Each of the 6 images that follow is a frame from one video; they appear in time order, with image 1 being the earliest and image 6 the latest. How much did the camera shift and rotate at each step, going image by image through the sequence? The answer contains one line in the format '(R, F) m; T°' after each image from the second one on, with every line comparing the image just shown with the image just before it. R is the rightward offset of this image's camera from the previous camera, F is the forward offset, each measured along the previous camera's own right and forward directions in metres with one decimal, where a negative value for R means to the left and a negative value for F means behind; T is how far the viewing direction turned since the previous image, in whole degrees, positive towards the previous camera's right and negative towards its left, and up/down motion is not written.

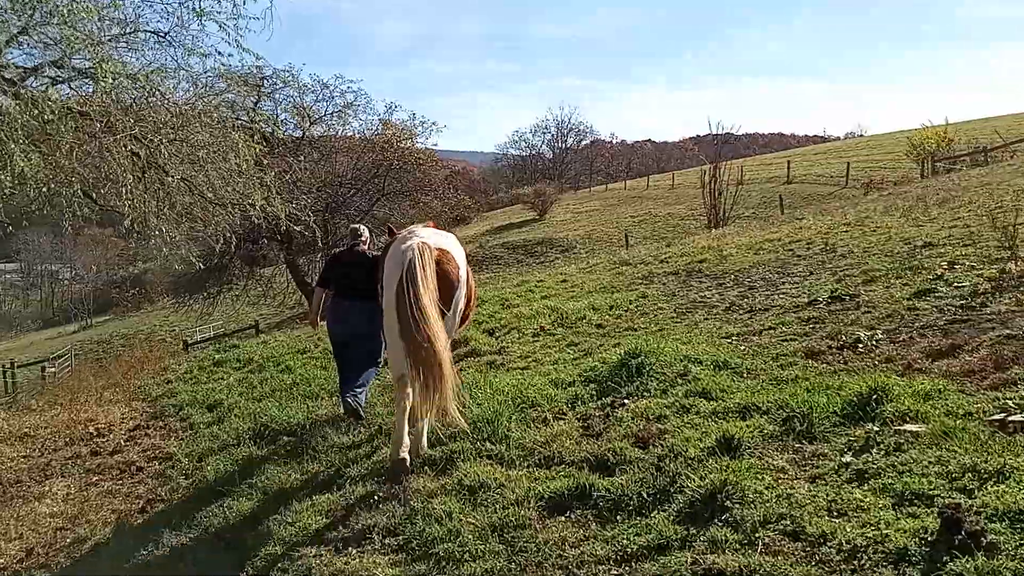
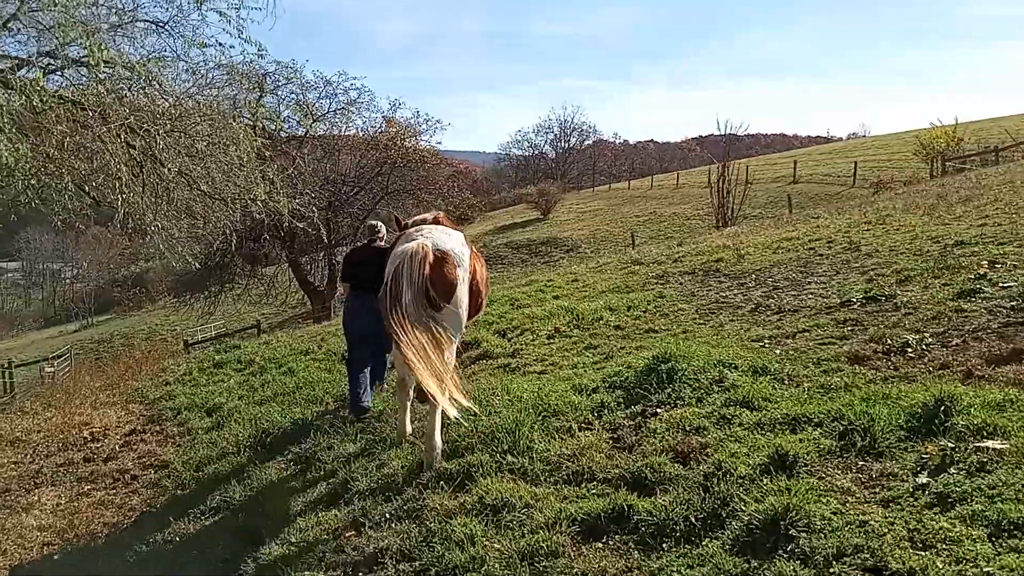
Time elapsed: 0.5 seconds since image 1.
(-0.1, +0.4) m; 0°
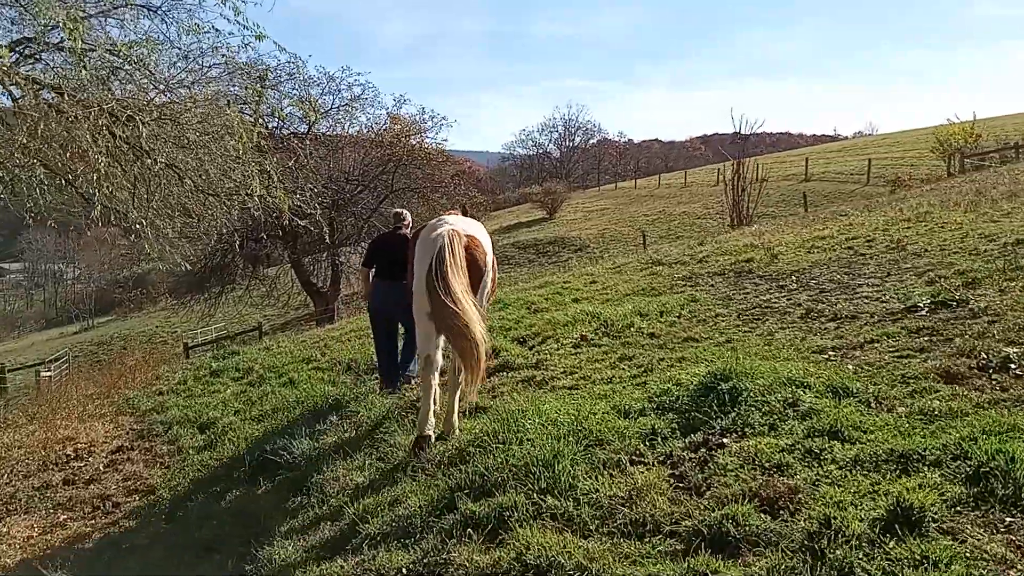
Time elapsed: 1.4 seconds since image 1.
(-0.2, +0.7) m; 0°
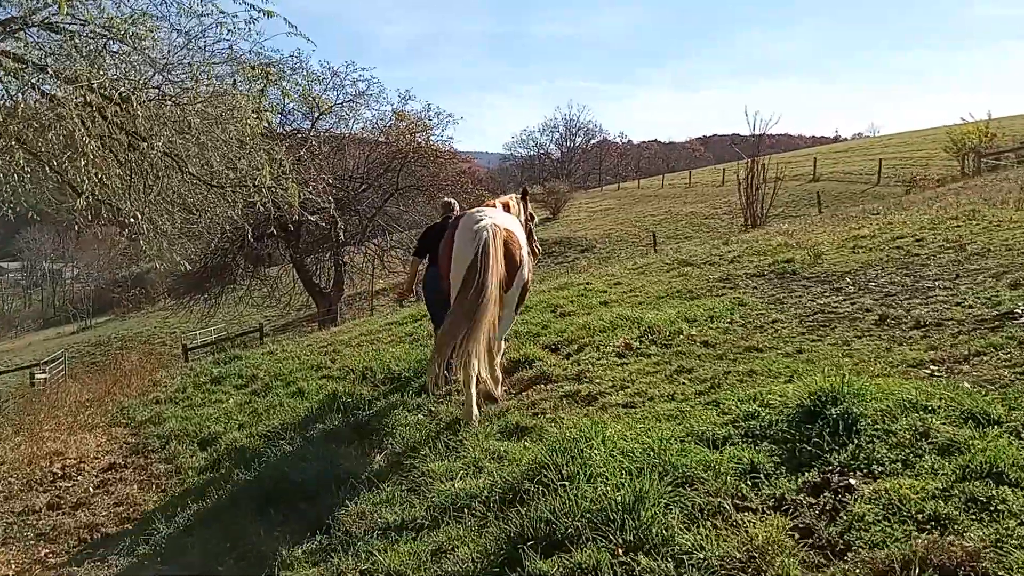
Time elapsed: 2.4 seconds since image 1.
(-0.3, +0.7) m; 0°
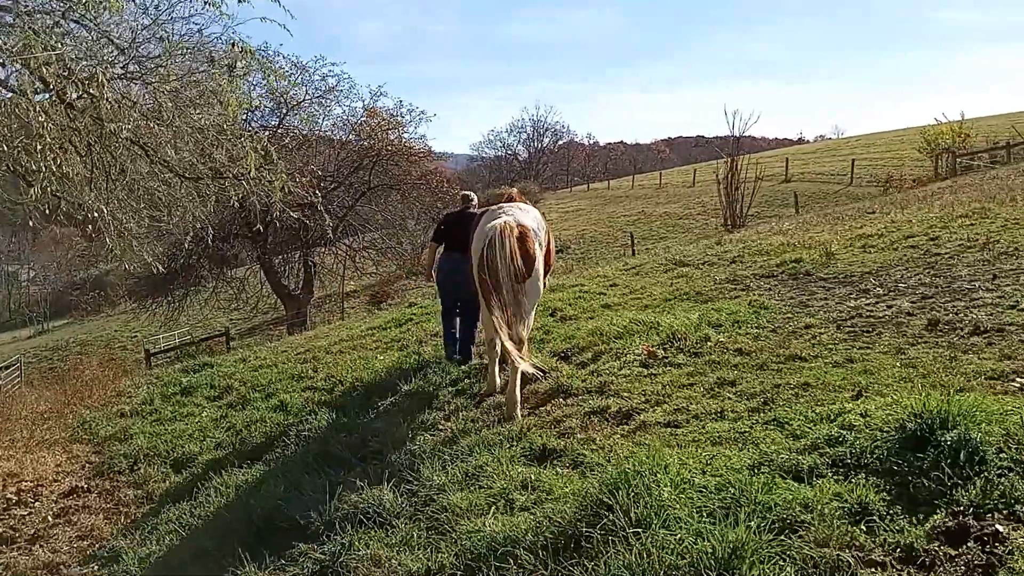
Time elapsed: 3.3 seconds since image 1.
(-0.3, +0.6) m; +2°
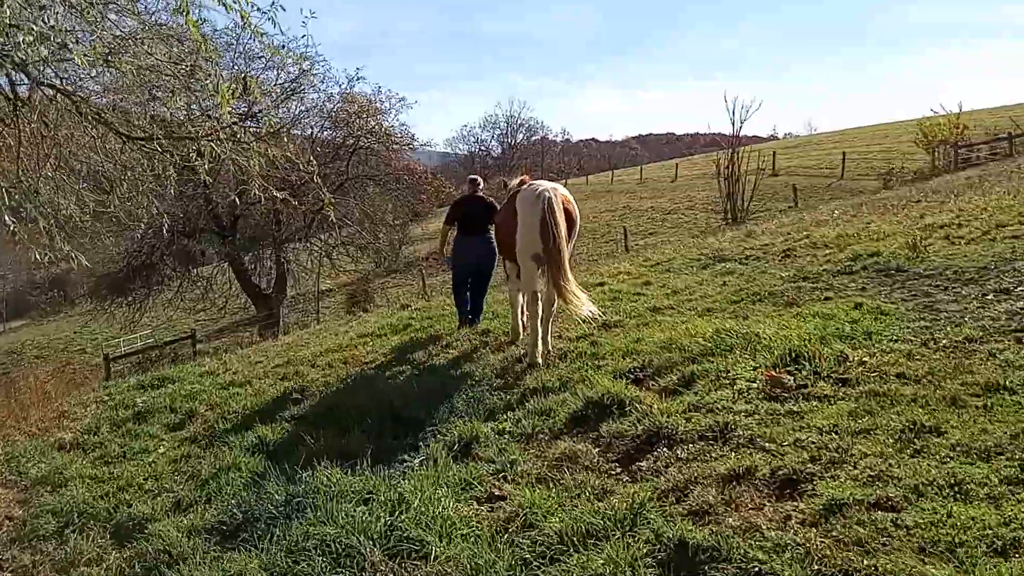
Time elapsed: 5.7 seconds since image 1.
(-0.5, +1.6) m; +2°
